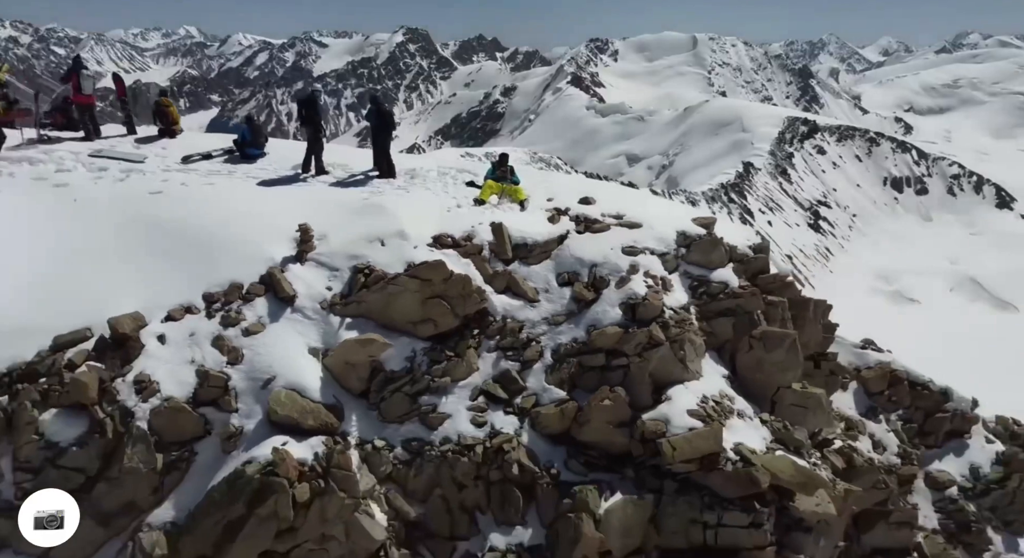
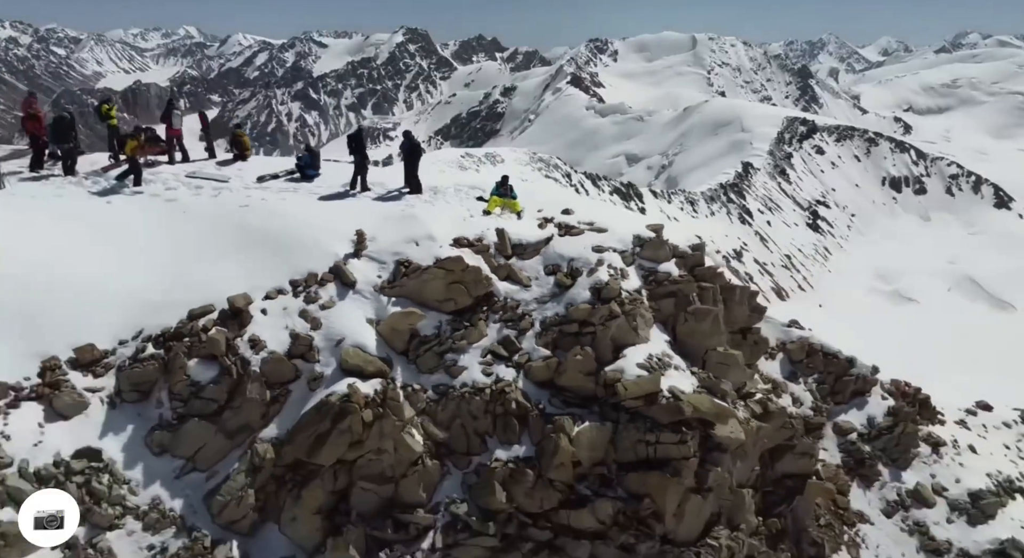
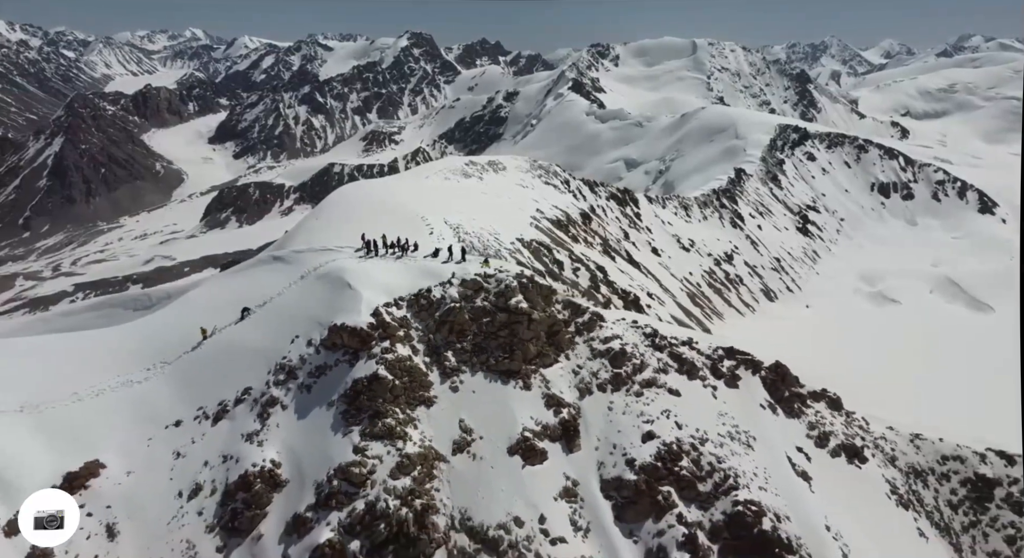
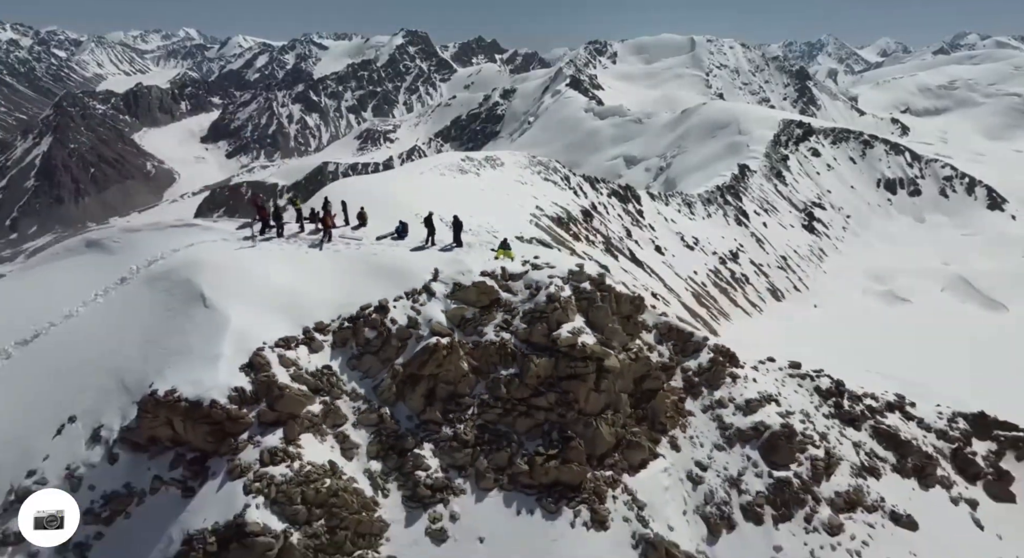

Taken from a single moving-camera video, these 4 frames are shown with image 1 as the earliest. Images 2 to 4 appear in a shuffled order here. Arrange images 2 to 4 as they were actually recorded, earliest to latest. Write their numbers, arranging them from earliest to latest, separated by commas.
2, 4, 3
